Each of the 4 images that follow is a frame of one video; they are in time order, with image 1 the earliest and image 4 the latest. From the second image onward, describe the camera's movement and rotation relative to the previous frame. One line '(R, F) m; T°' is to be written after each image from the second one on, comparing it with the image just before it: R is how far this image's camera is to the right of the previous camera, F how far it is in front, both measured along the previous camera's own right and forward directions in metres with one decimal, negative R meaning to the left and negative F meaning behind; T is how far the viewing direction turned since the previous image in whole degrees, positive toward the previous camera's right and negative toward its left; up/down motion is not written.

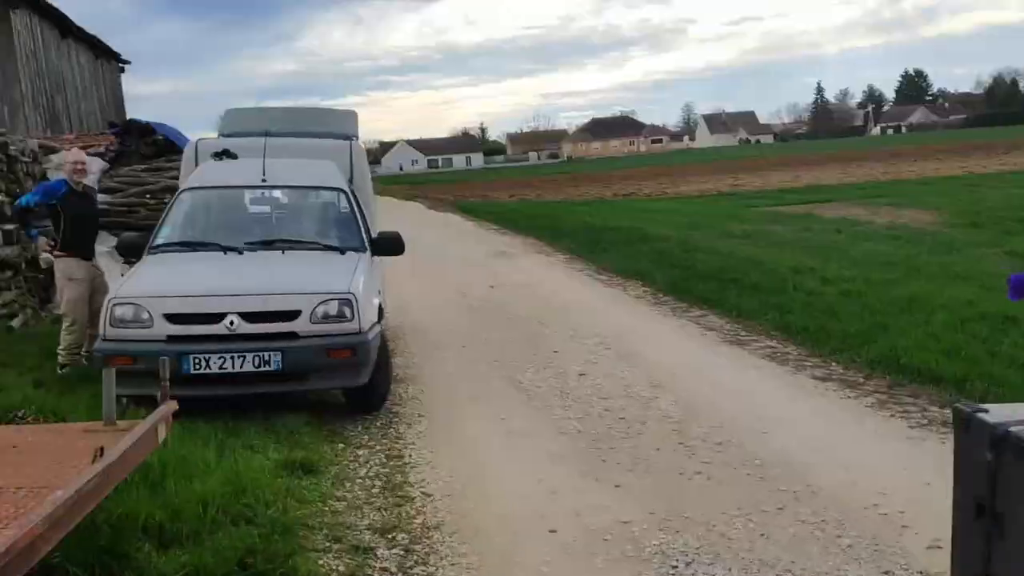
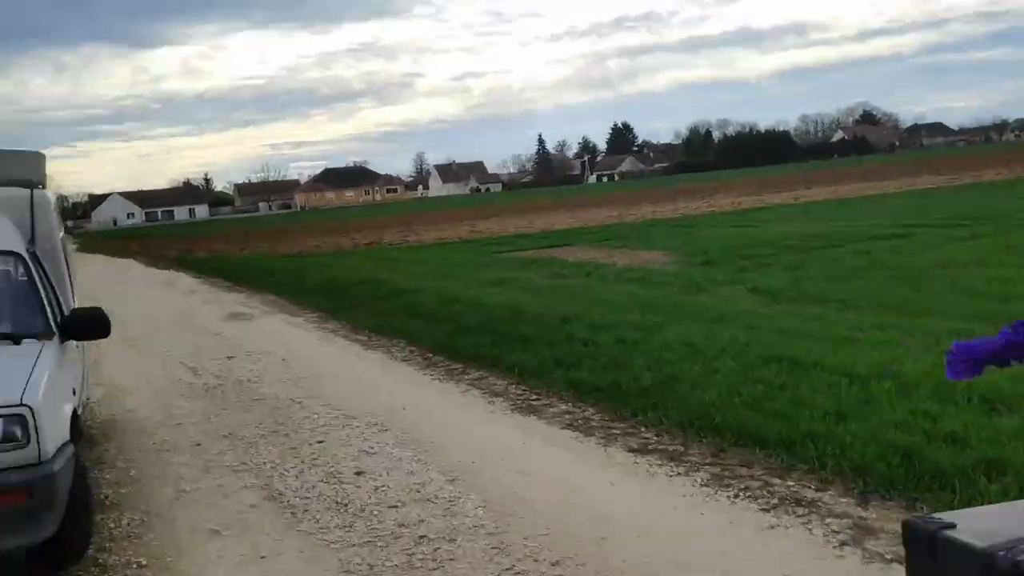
(-0.1, +1.2) m; +17°
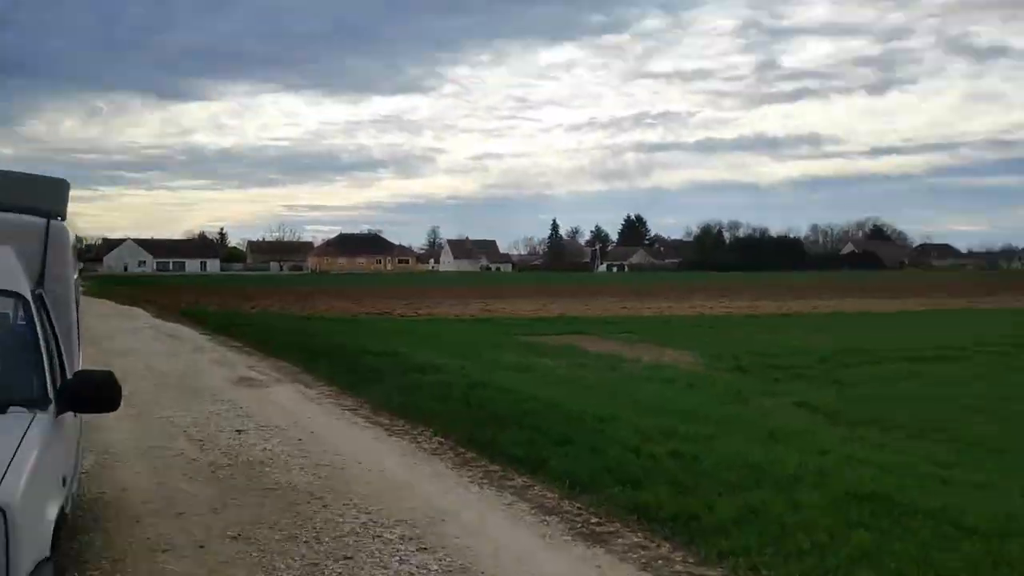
(-0.5, +0.9) m; 0°
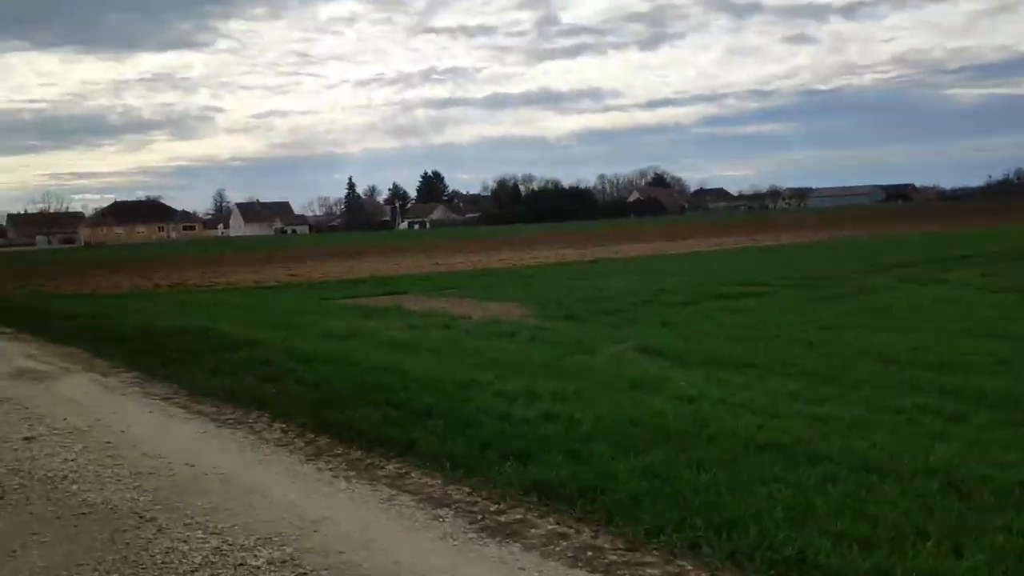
(-0.4, +1.0) m; +13°
